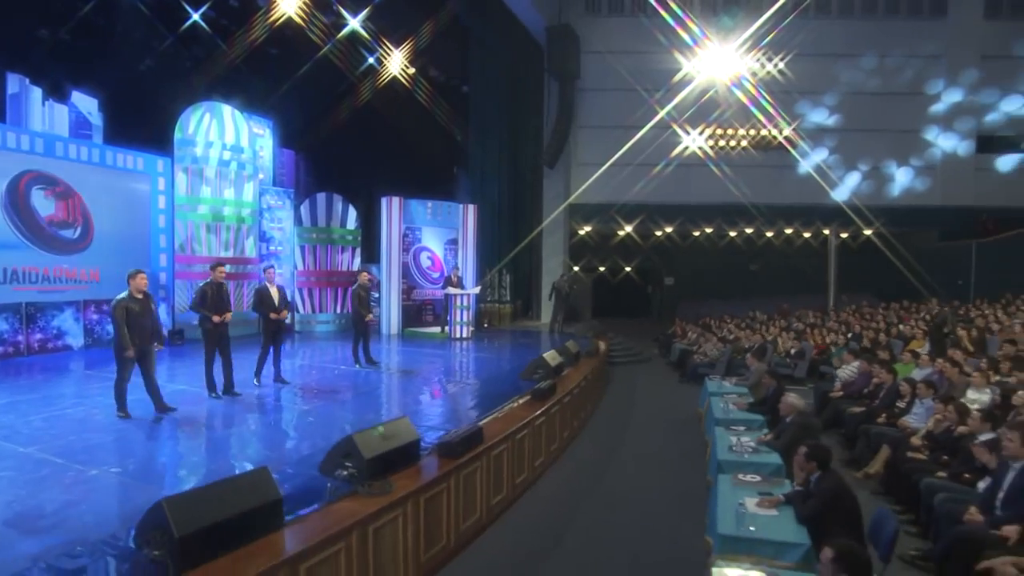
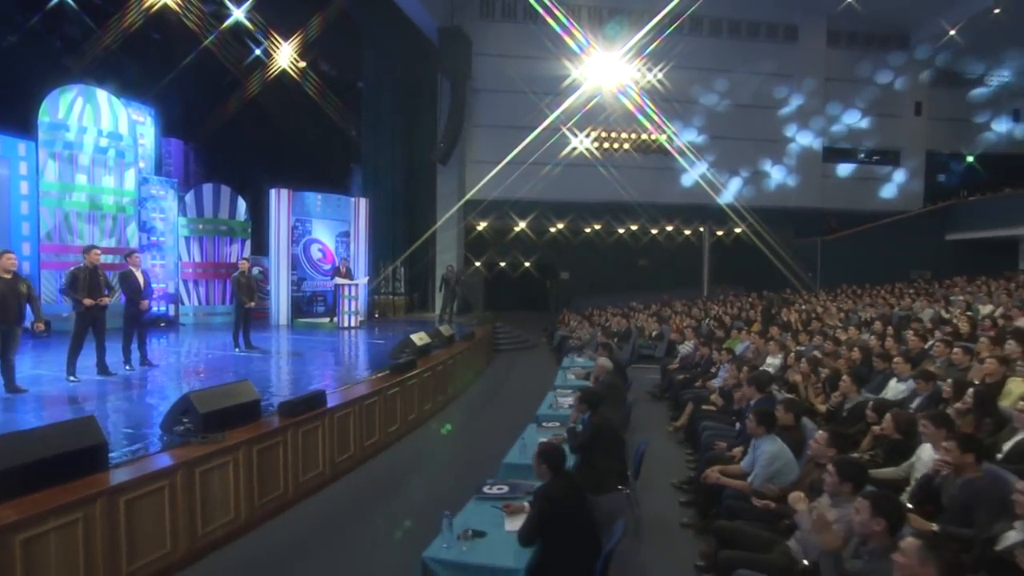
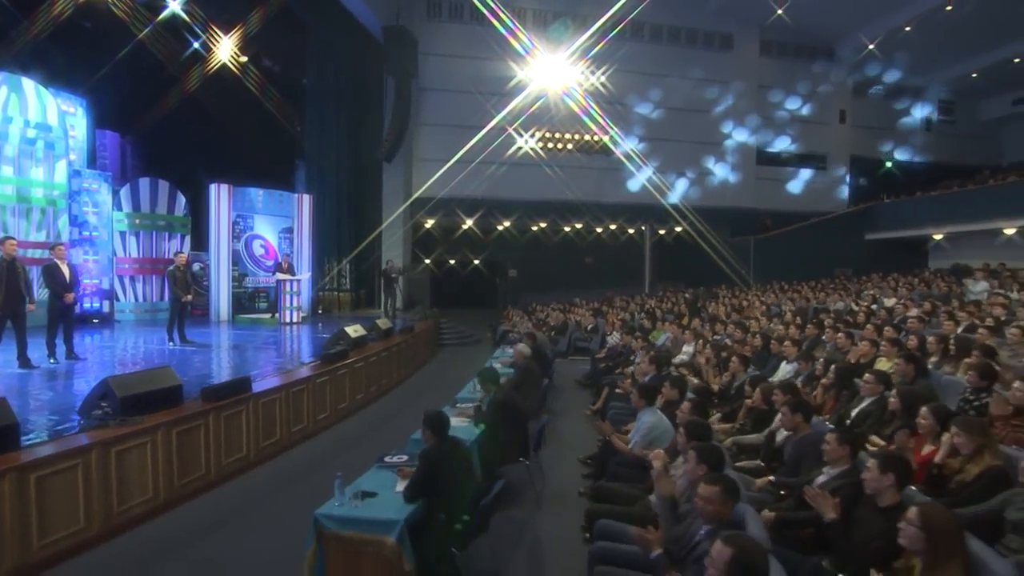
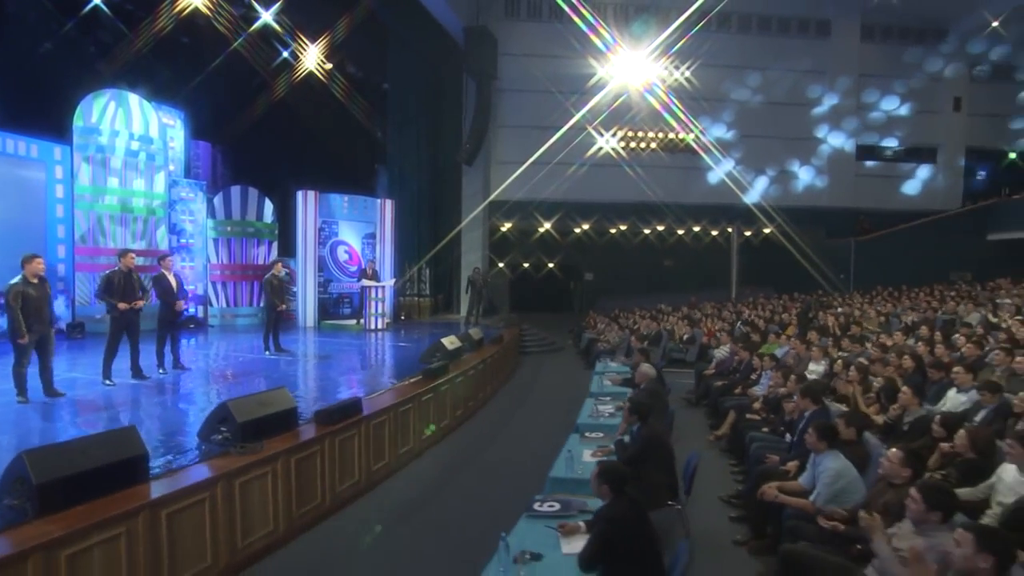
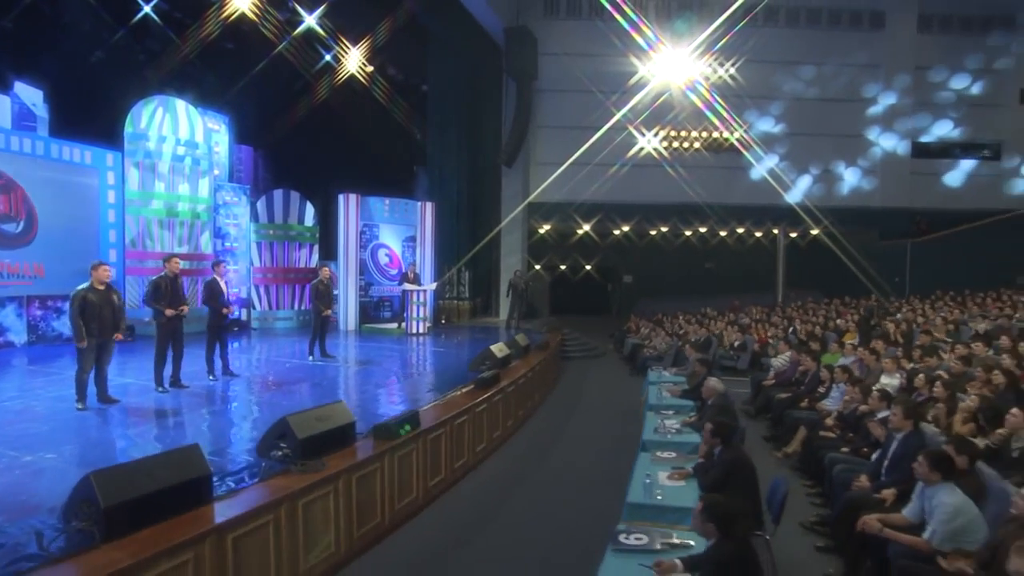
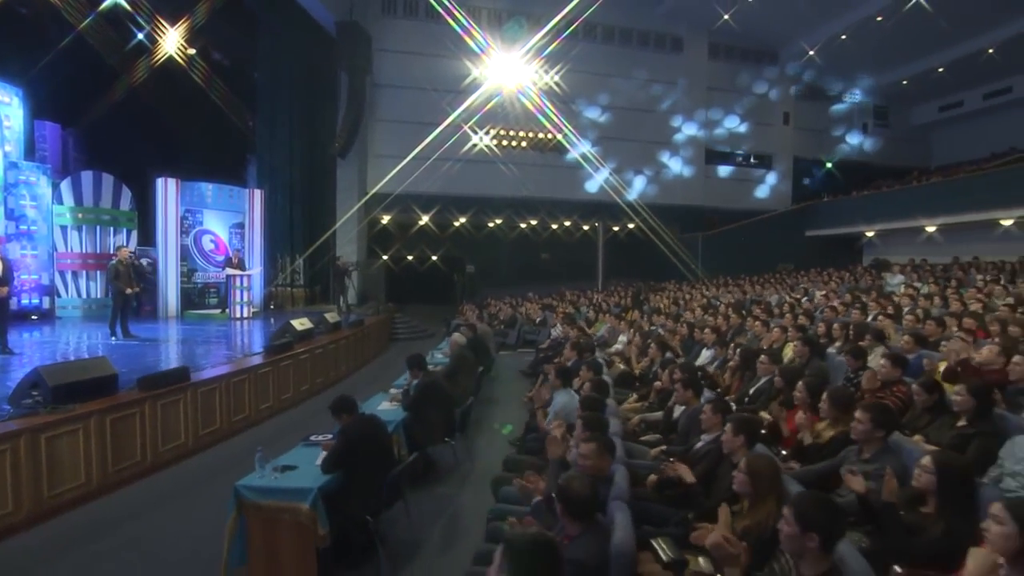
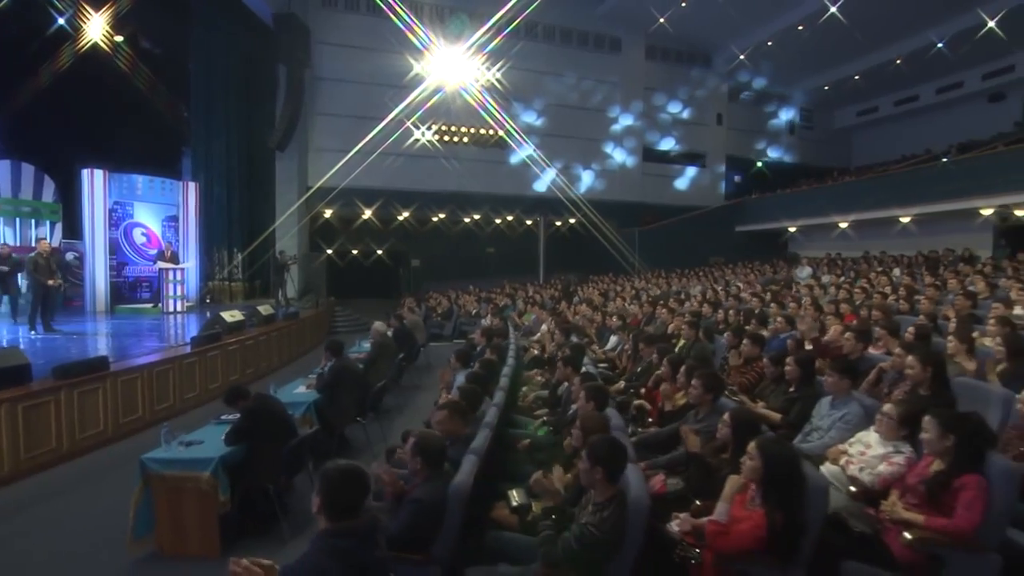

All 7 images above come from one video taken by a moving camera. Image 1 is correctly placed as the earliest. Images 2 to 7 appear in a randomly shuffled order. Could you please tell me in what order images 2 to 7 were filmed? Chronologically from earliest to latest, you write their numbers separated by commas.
5, 4, 2, 3, 6, 7
